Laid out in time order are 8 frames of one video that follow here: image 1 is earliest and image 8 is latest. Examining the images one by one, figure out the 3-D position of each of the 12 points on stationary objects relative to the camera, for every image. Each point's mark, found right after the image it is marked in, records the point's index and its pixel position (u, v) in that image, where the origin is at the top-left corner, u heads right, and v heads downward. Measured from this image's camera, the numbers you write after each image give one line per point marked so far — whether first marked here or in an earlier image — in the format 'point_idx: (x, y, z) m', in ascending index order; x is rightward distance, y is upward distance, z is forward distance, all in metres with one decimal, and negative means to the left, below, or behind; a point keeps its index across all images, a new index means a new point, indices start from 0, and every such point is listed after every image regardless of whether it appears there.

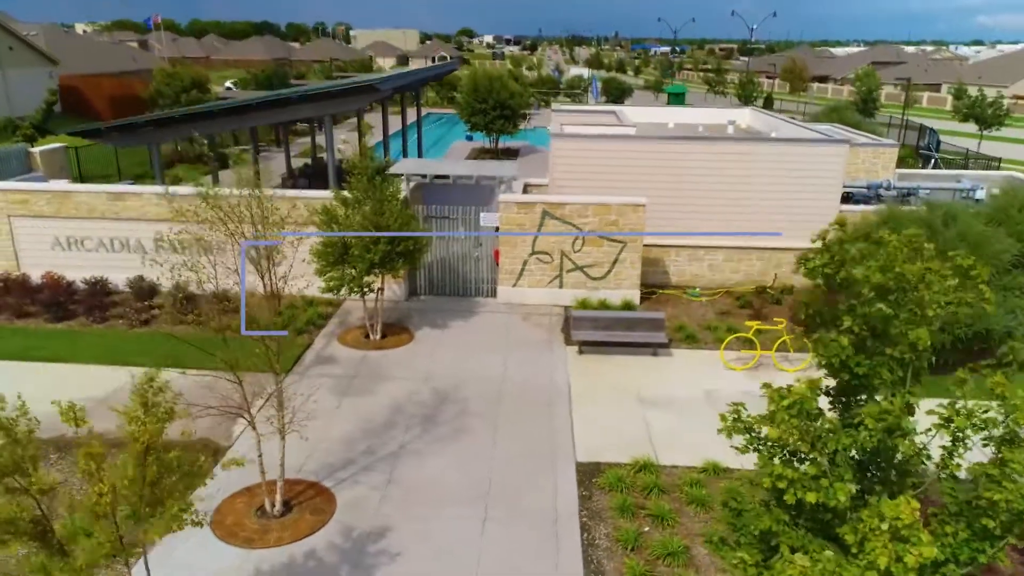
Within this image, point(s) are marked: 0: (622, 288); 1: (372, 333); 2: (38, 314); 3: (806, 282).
0: (+2.0, 0.0, +13.2) m
1: (-2.3, -0.7, +11.8) m
2: (-8.0, -0.4, +12.5) m
3: (+5.6, +0.1, +14.2) m
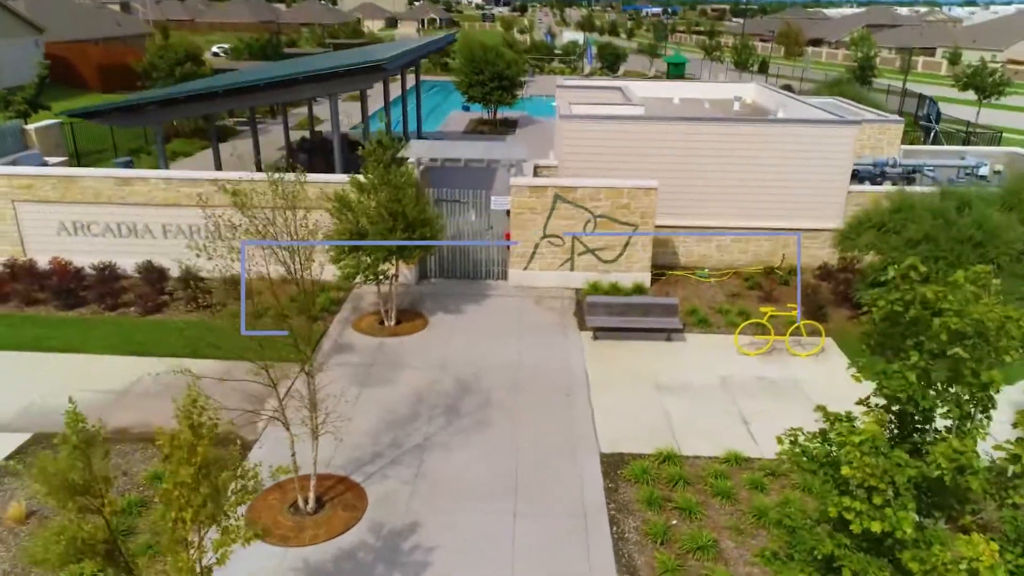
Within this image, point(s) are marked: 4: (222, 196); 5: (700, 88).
0: (+2.2, +0.3, +13.2) m
1: (-2.0, -0.5, +11.8) m
2: (-7.8, -0.2, +12.4) m
3: (+5.8, +0.5, +14.3) m
4: (-5.1, +1.6, +13.1) m
5: (+5.0, +5.3, +19.5) m
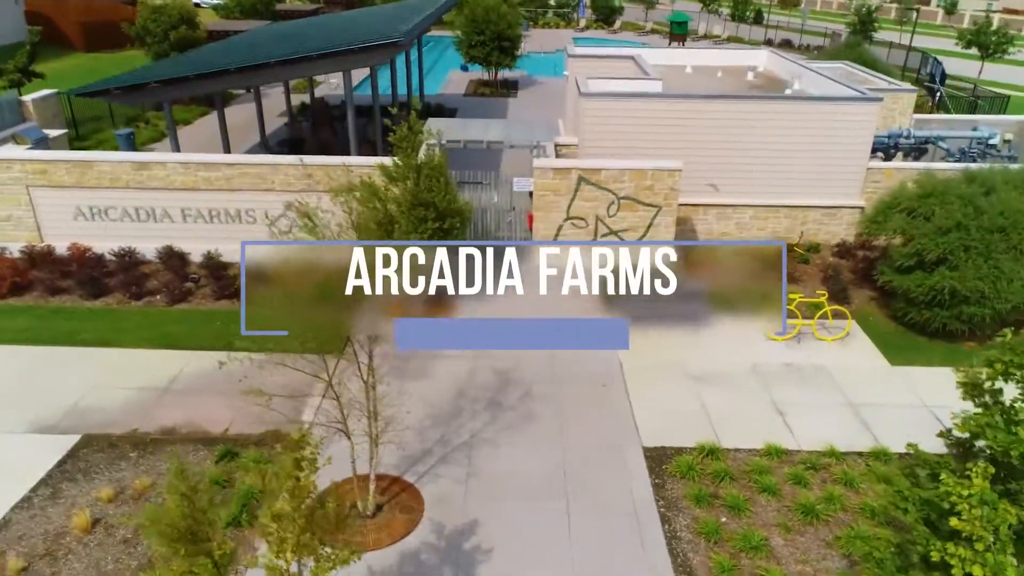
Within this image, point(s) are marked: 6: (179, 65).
0: (+2.6, +0.7, +13.3) m
1: (-1.6, -0.2, +11.9) m
2: (-7.4, 0.0, +12.4) m
3: (+6.2, +0.9, +14.5) m
4: (-4.7, +1.9, +12.9) m
5: (+5.3, +6.1, +19.3) m
6: (-7.4, +4.9, +16.3) m
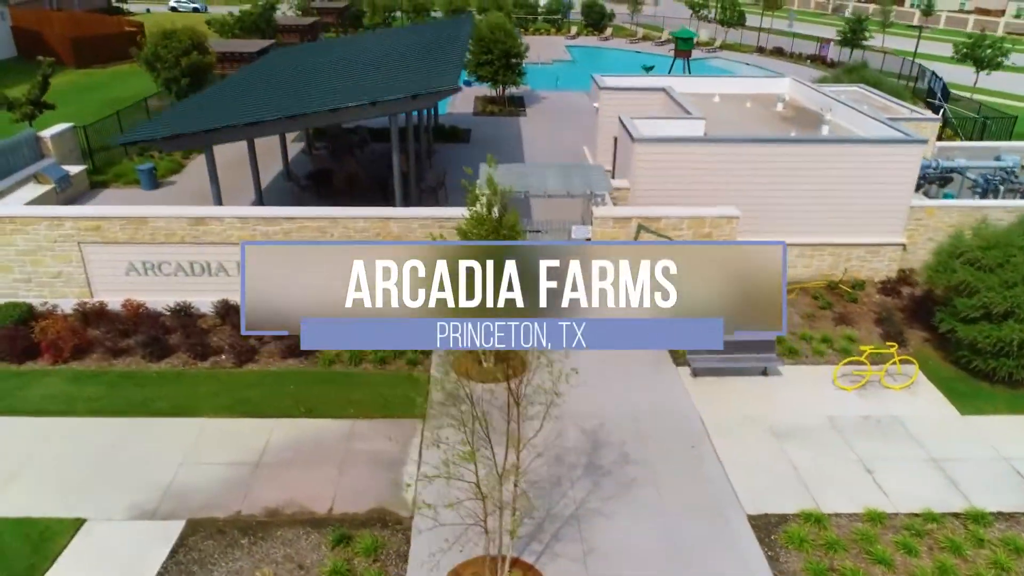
0: (+3.7, -0.1, +13.5) m
1: (-0.5, -1.1, +11.9) m
2: (-6.3, -1.0, +12.2) m
3: (+7.2, +0.2, +14.8) m
4: (-3.7, +1.0, +12.8) m
5: (+6.0, +5.4, +19.5) m
6: (-6.6, +3.9, +16.1) m
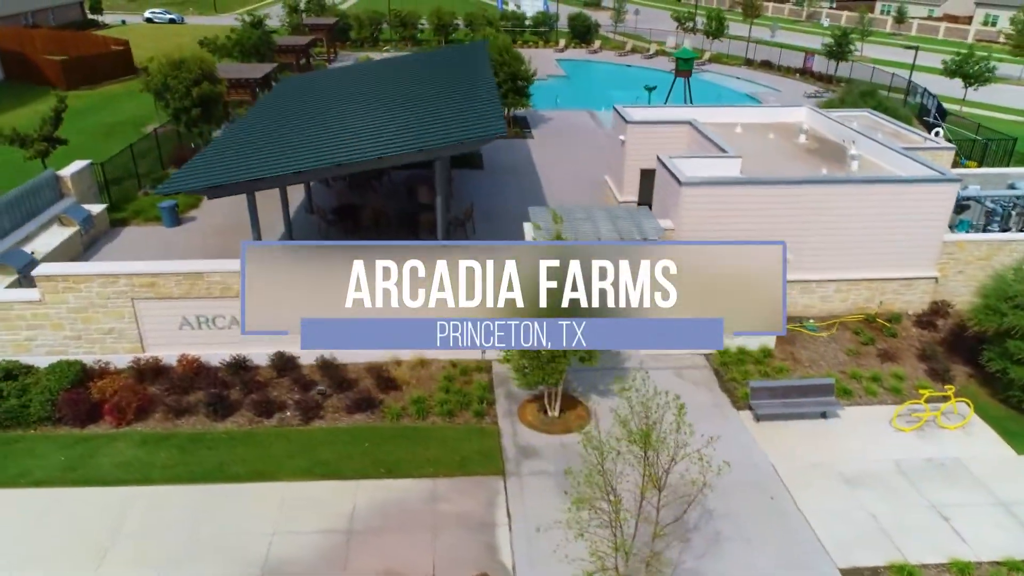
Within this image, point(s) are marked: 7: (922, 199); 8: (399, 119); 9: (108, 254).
0: (+4.7, -0.9, +13.8) m
1: (+0.6, -2.0, +12.1) m
2: (-5.2, -2.0, +12.1) m
3: (+8.1, -0.4, +15.2) m
4: (-2.7, +0.1, +12.8) m
5: (+6.6, +4.7, +19.9) m
6: (-5.7, +2.9, +16.0) m
7: (+8.0, +1.7, +14.4) m
8: (-2.4, +3.7, +16.3) m
9: (-9.8, +0.8, +17.8) m
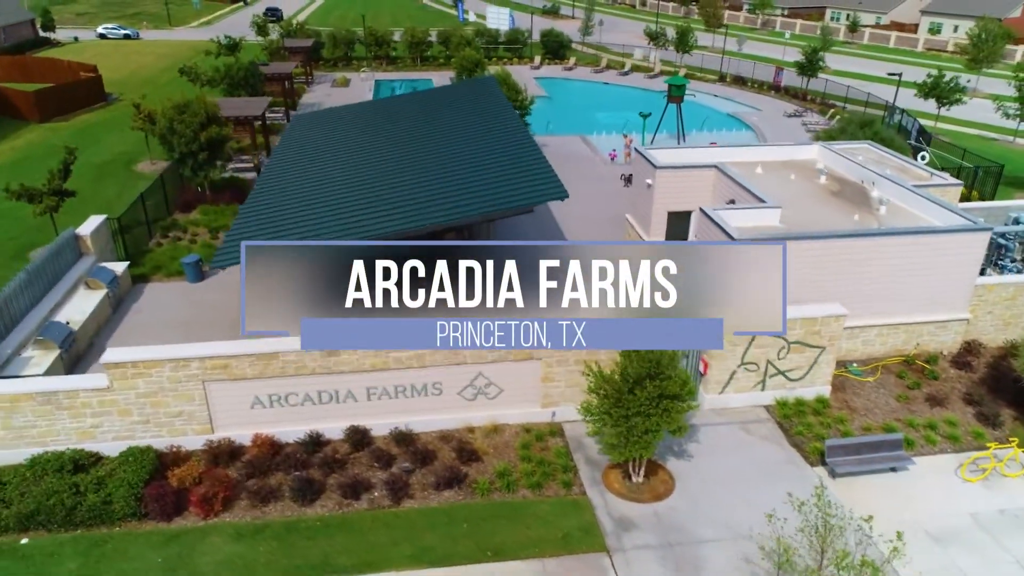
0: (+5.9, -1.9, +14.3) m
1: (+2.0, -3.1, +12.3) m
2: (-3.8, -3.3, +11.9) m
3: (+9.3, -1.3, +15.9) m
4: (-1.4, -1.2, +12.8) m
5: (+7.3, +3.8, +20.4) m
6: (-4.7, +1.6, +15.8) m
7: (+9.1, +0.8, +15.1) m
8: (-1.5, +2.5, +16.3) m
9: (-8.8, -0.7, +17.3) m
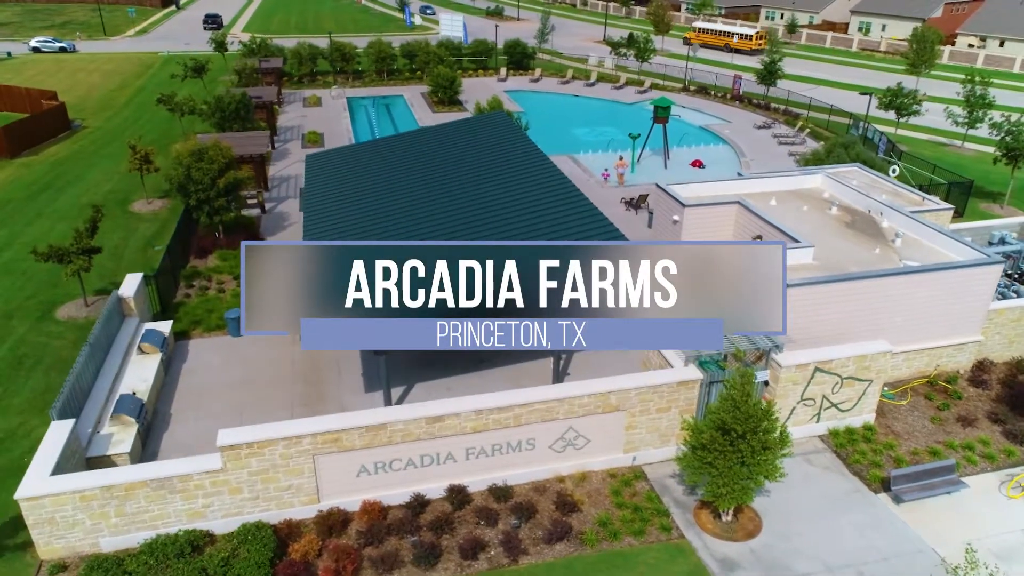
0: (+7.5, -2.7, +15.6) m
1: (+3.8, -4.1, +13.3) m
2: (-1.9, -4.6, +12.4) m
3: (+10.6, -1.9, +17.6) m
4: (+0.3, -2.3, +13.5) m
5: (+8.0, +3.2, +21.8) m
6: (-3.4, +0.3, +16.1) m
7: (+10.5, +0.2, +16.7) m
8: (-0.3, +1.4, +16.9) m
9: (-7.5, -2.1, +17.3) m
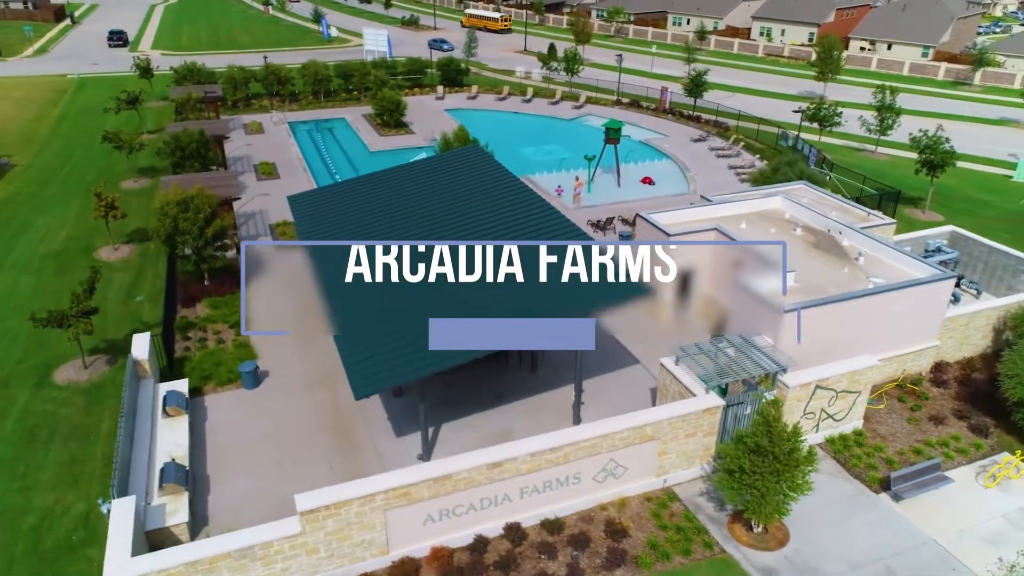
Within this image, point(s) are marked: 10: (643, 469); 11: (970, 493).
0: (+8.1, -3.2, +17.6) m
1: (+4.9, -4.8, +14.8) m
2: (-0.6, -5.6, +13.3) m
3: (+11.0, -2.2, +19.8) m
4: (+1.3, -3.2, +14.6) m
5: (+7.6, +2.7, +23.7) m
6: (-2.9, -0.8, +16.7) m
7: (+10.8, -0.1, +19.0) m
8: (+0.1, +0.4, +17.9) m
9: (-7.0, -3.5, +17.4) m
10: (+2.8, -3.8, +15.6) m
11: (+9.8, -4.4, +15.9) m
